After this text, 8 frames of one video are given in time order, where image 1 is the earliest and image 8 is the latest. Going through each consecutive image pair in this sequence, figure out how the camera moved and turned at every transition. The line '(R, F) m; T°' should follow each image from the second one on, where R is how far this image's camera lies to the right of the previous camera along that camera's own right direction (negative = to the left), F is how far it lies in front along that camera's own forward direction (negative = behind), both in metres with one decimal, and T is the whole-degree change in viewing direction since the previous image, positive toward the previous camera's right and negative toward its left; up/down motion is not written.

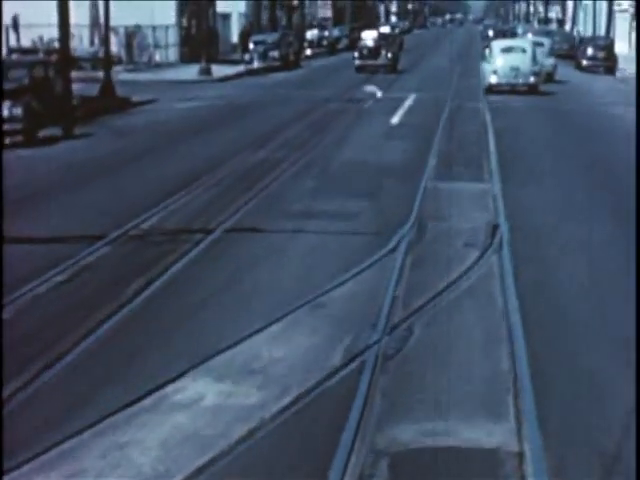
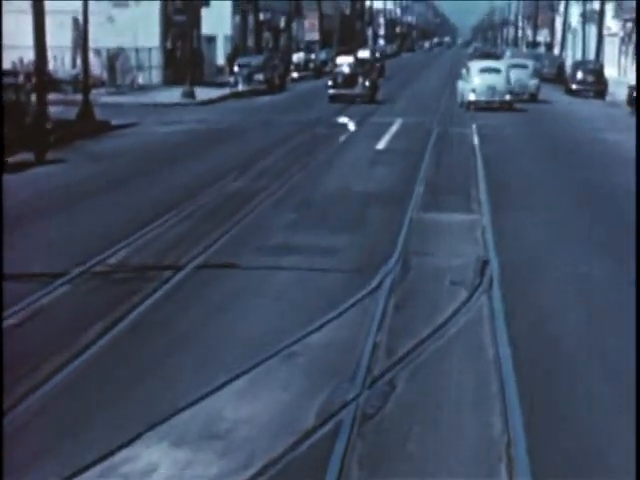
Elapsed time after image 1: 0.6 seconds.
(+0.1, +1.2) m; 0°
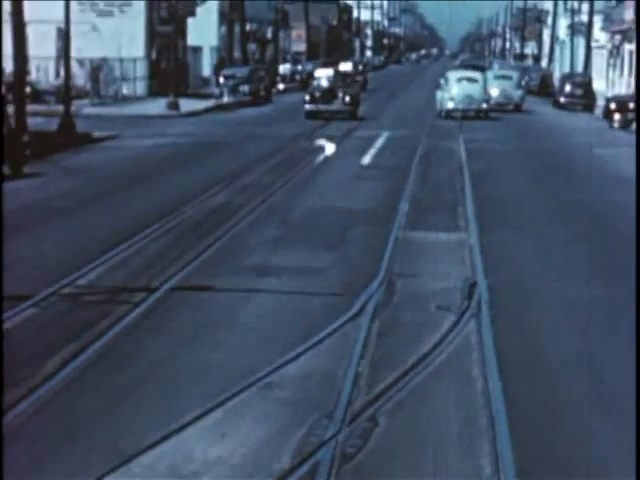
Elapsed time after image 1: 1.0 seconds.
(+0.1, +0.7) m; 0°
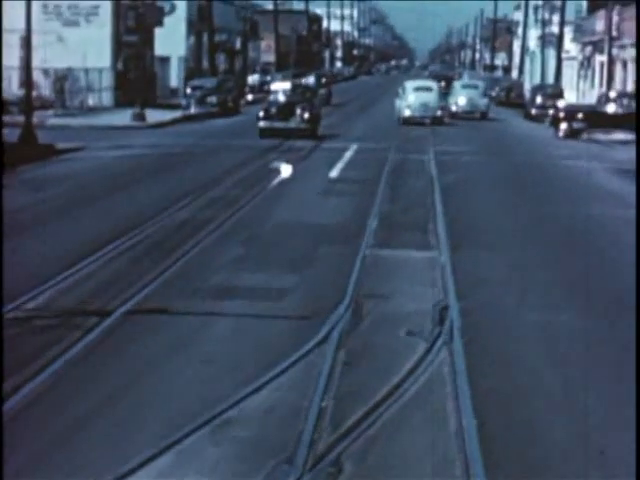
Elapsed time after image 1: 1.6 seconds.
(+0.1, +0.9) m; +1°
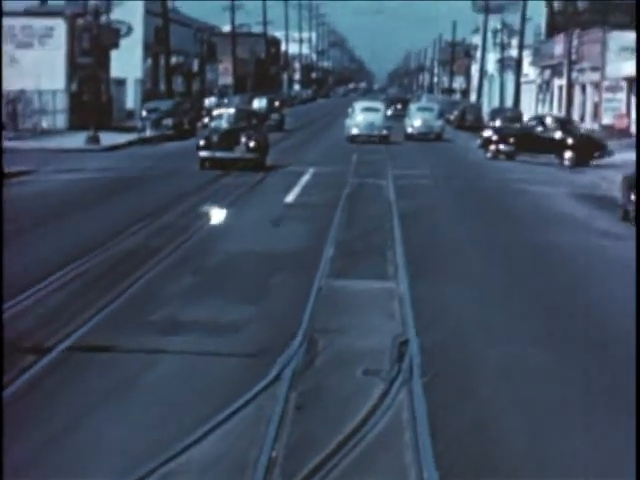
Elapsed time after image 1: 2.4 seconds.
(+0.1, +0.8) m; +1°
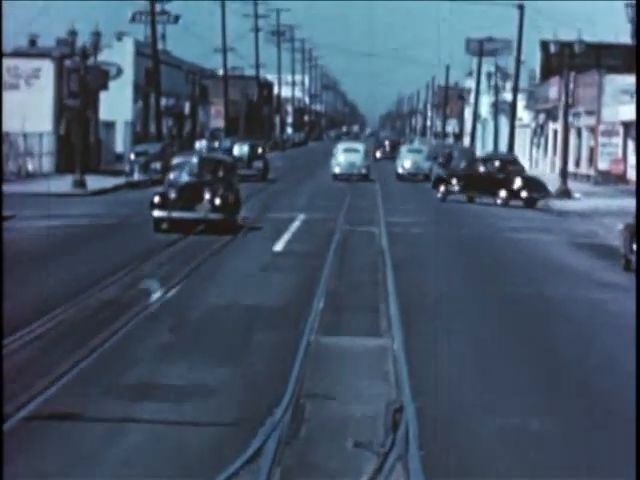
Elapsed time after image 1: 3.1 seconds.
(0.0, +1.2) m; 0°
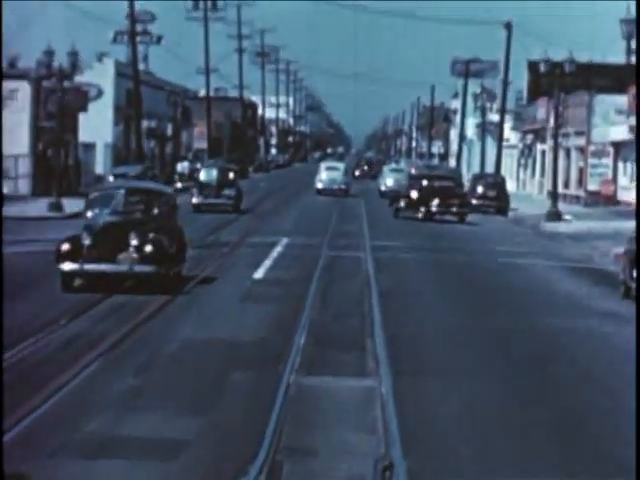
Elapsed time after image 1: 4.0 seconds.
(0.0, +1.6) m; 0°
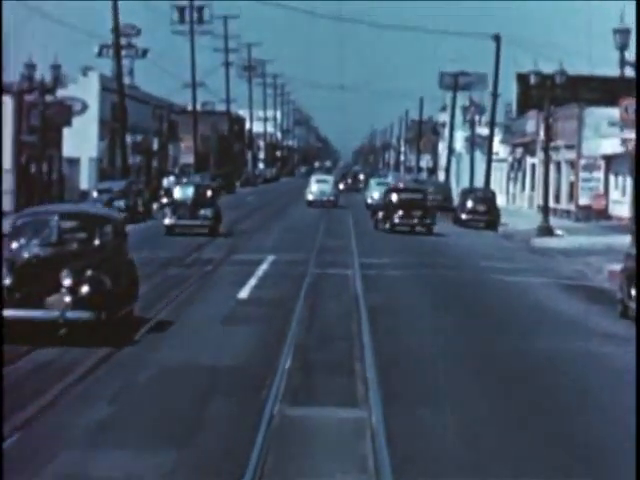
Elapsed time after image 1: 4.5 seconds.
(0.0, +1.0) m; 0°
